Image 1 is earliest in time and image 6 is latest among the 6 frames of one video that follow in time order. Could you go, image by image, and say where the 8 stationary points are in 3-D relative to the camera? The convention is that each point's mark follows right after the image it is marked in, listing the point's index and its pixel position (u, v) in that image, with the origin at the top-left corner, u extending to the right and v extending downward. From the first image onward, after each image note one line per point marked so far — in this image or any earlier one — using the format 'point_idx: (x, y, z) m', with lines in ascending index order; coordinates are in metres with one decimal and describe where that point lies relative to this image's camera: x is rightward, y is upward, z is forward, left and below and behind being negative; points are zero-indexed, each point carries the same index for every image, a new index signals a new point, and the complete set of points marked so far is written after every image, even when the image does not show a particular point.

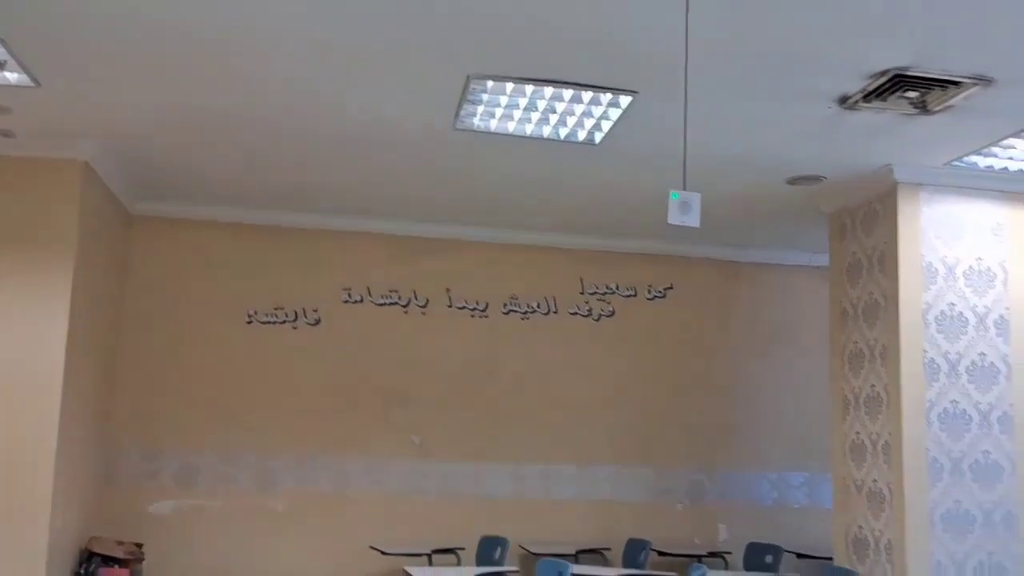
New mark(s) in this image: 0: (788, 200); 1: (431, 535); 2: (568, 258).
0: (+1.6, +0.5, +5.5) m
1: (-0.5, -1.6, +6.1) m
2: (+0.4, +0.2, +6.6) m
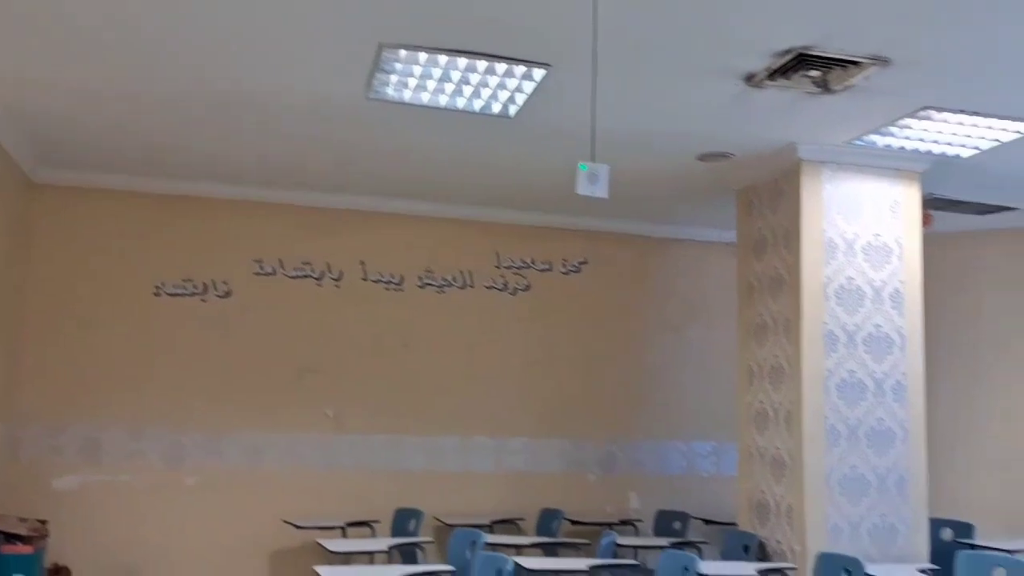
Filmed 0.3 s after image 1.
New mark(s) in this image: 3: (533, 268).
0: (+1.1, +0.7, +5.6) m
1: (-1.1, -1.4, +6.1) m
2: (-0.2, +0.4, +6.6) m
3: (+0.1, +0.1, +6.7) m
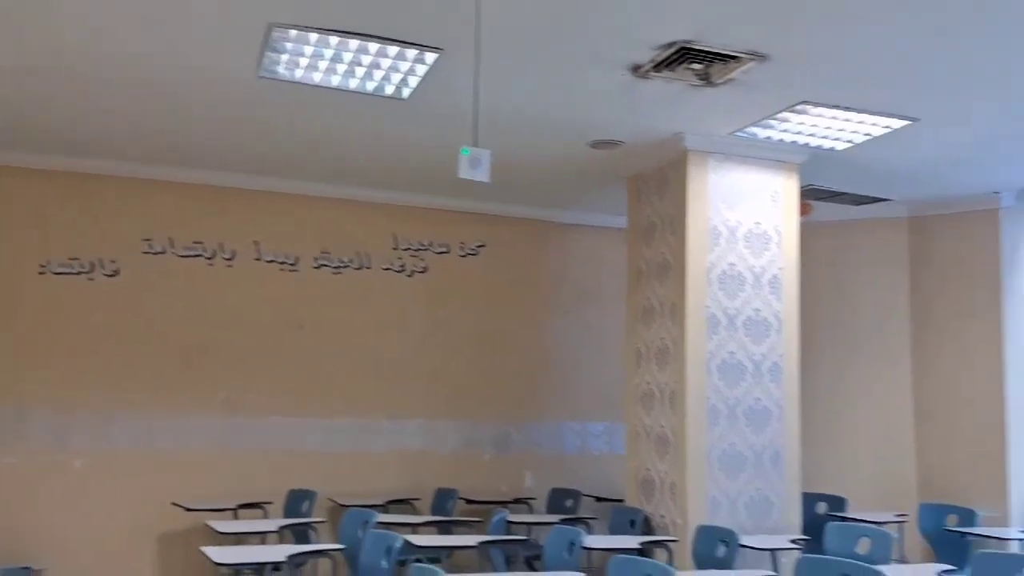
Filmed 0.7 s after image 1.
0: (+0.5, +0.8, +5.7) m
1: (-1.8, -1.3, +6.0) m
2: (-0.9, +0.5, +6.6) m
3: (-0.6, +0.3, +6.7) m
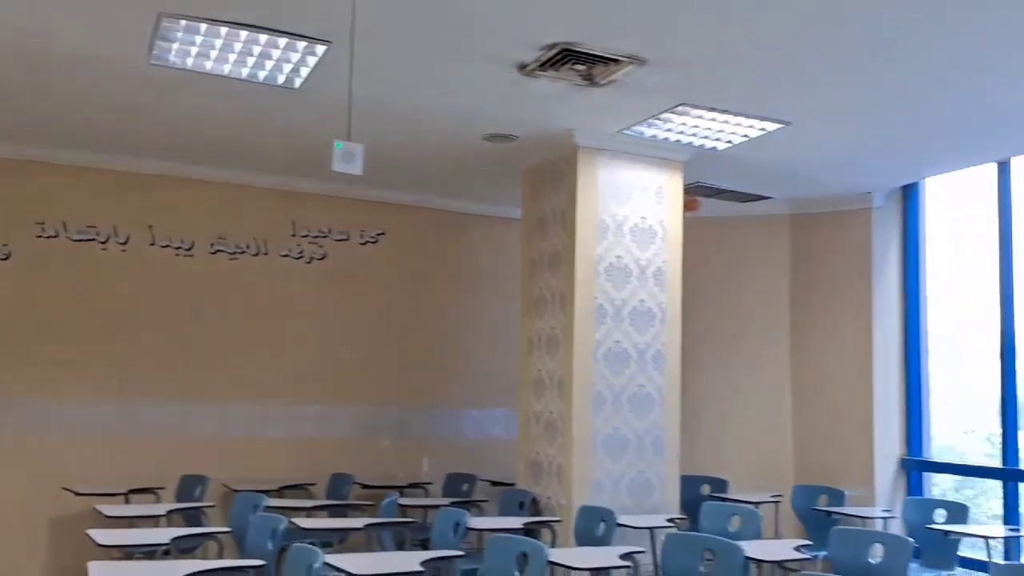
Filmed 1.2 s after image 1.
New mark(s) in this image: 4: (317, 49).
0: (-0.2, +0.8, +5.9) m
1: (-2.4, -1.2, +6.0) m
2: (-1.6, +0.6, +6.7) m
3: (-1.3, +0.4, +6.8) m
4: (-0.8, +1.0, +4.1) m
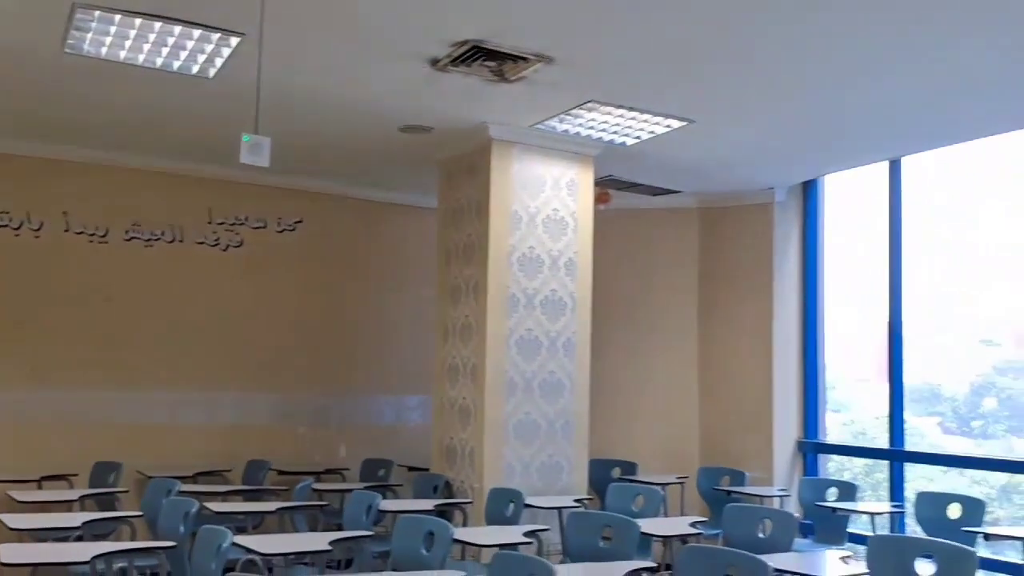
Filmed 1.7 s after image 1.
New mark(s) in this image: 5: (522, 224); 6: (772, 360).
0: (-0.7, +0.9, +6.0) m
1: (-3.0, -1.1, +6.0) m
2: (-2.2, +0.7, +6.7) m
3: (-1.9, +0.4, +6.8) m
4: (-1.2, +1.1, +4.2) m
5: (+0.1, +0.4, +5.7) m
6: (+1.9, -0.5, +7.0) m
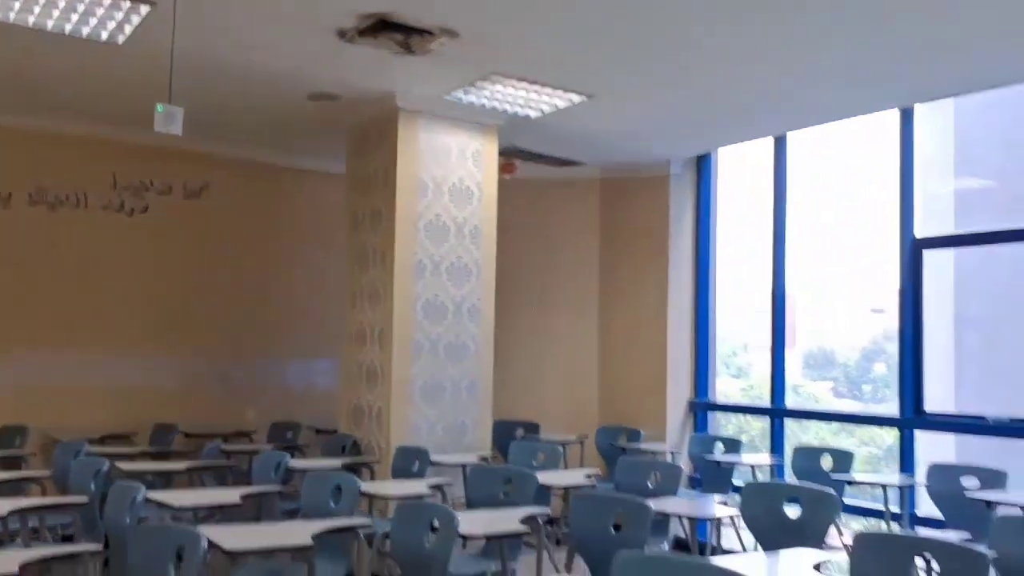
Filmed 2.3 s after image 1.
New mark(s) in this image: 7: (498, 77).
0: (-1.3, +1.1, +6.1) m
1: (-3.6, -0.9, +5.9) m
2: (-2.9, +1.0, +6.6) m
3: (-2.6, +0.7, +6.8) m
4: (-1.7, +1.3, +4.2) m
5: (-0.5, +0.6, +5.9) m
6: (+1.2, -0.3, +7.4) m
7: (-0.1, +1.2, +5.3) m
